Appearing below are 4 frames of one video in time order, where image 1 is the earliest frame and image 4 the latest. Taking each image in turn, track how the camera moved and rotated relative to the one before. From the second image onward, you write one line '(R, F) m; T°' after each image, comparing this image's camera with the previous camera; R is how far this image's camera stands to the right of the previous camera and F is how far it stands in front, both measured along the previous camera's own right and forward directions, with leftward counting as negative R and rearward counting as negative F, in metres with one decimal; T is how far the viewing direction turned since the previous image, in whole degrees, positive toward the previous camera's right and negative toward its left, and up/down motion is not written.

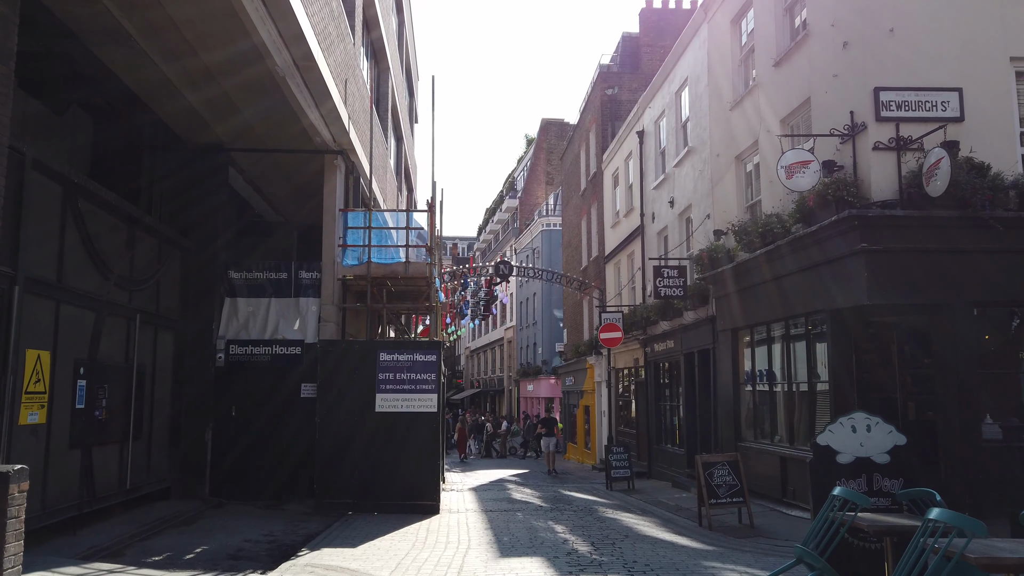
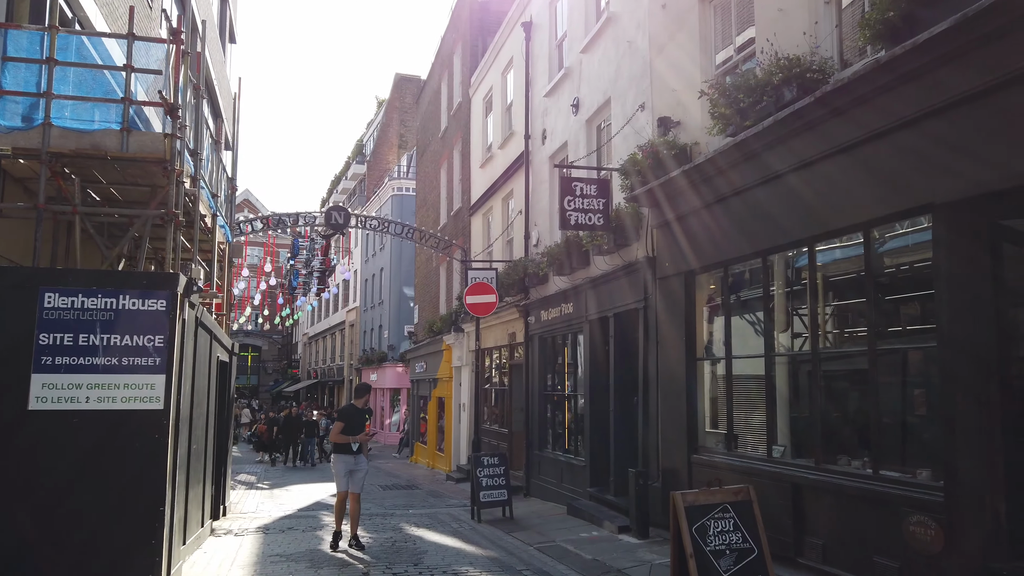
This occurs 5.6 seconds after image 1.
(+0.4, +6.1) m; +11°
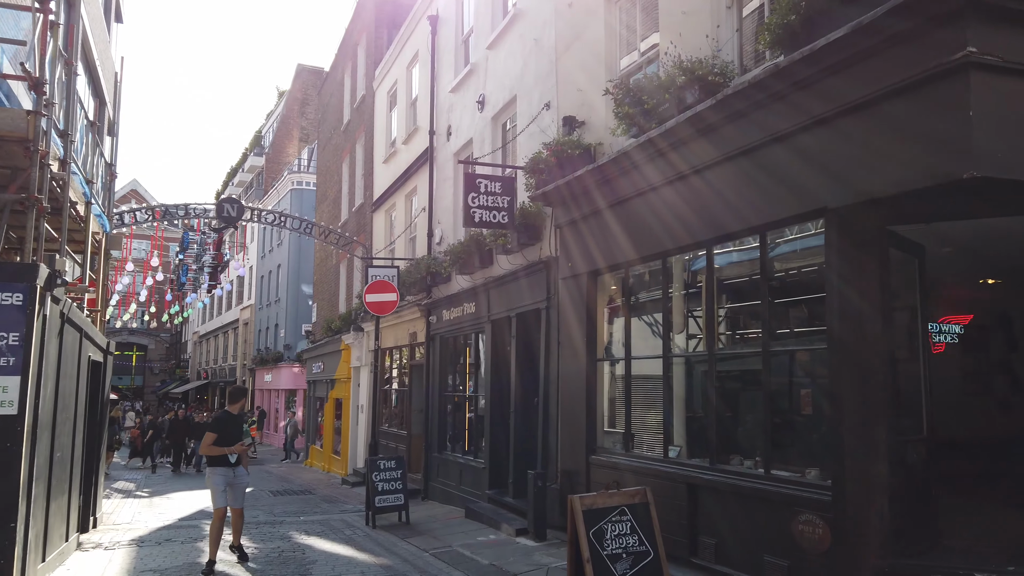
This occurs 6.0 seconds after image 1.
(+0.1, +0.2) m; +7°
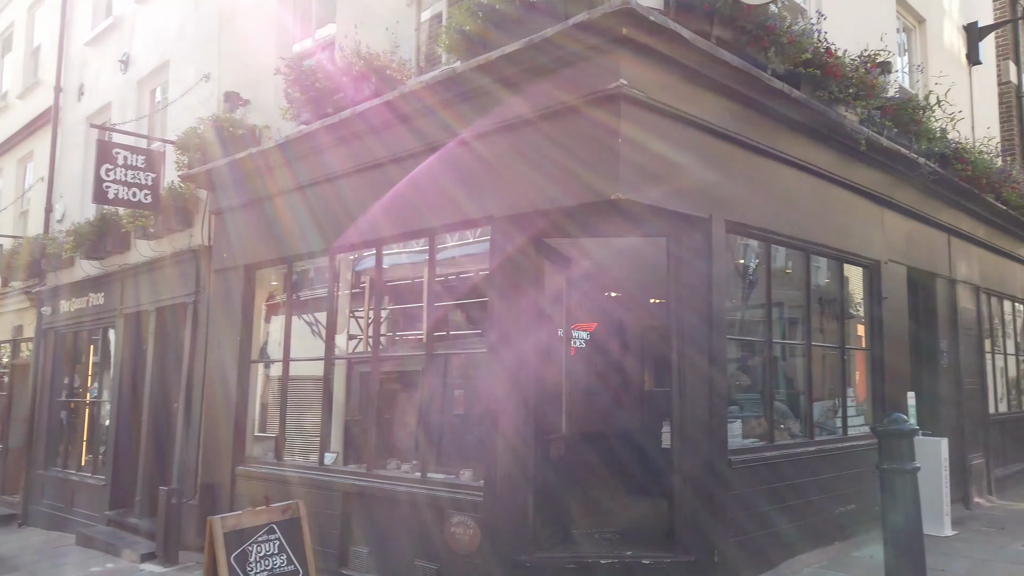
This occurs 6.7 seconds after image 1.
(0.0, +0.3) m; +25°
